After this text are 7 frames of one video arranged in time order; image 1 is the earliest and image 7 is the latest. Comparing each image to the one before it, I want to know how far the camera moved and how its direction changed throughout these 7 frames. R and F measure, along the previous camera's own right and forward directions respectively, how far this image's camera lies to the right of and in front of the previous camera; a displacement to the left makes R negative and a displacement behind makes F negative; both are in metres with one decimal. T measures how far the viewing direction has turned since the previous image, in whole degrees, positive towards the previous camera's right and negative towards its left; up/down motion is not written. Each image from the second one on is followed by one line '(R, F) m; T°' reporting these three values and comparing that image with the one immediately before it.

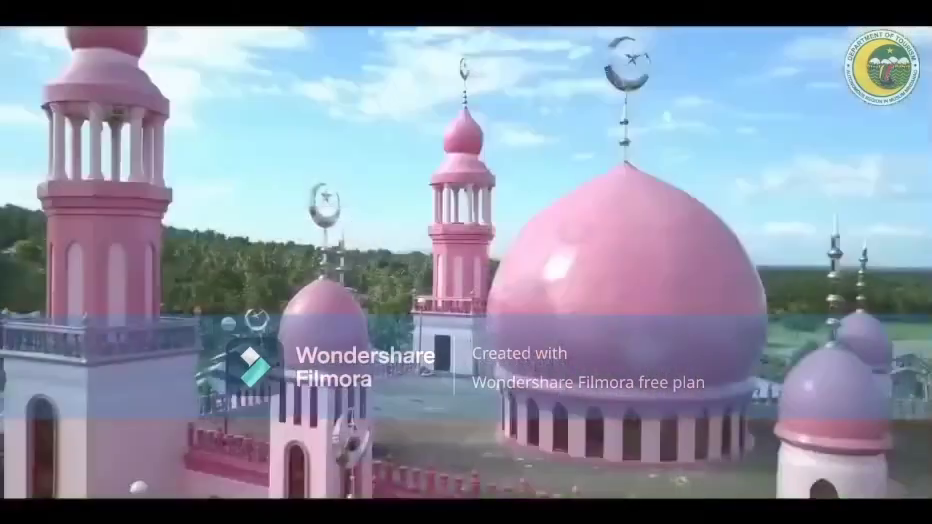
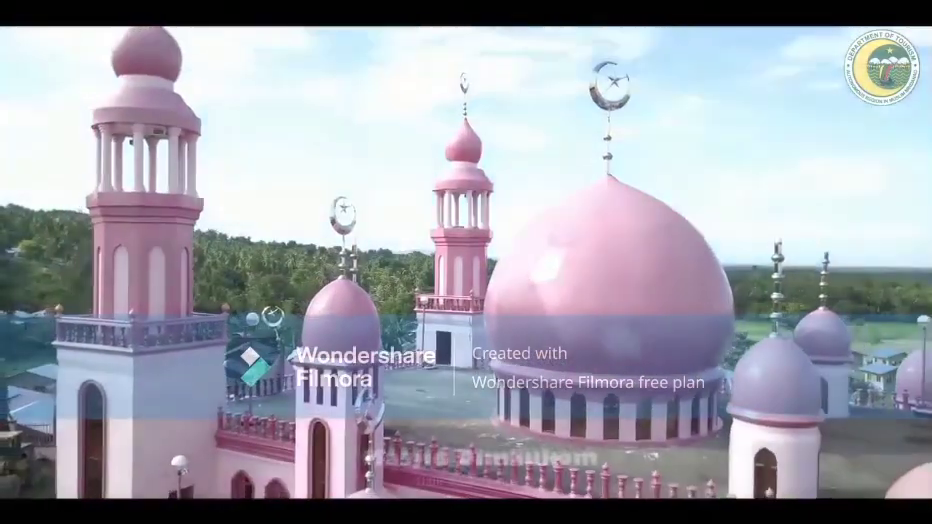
(0.0, -0.7) m; 0°
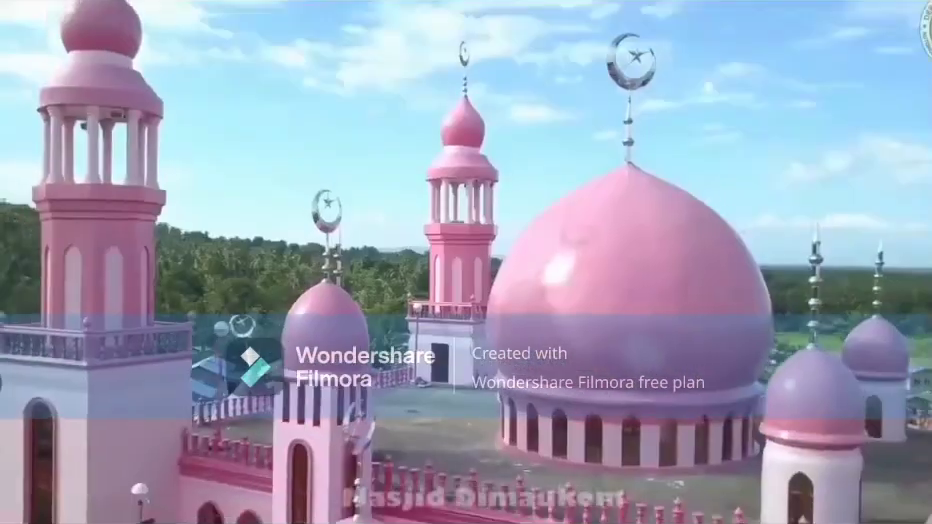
(+0.1, +0.8) m; -1°
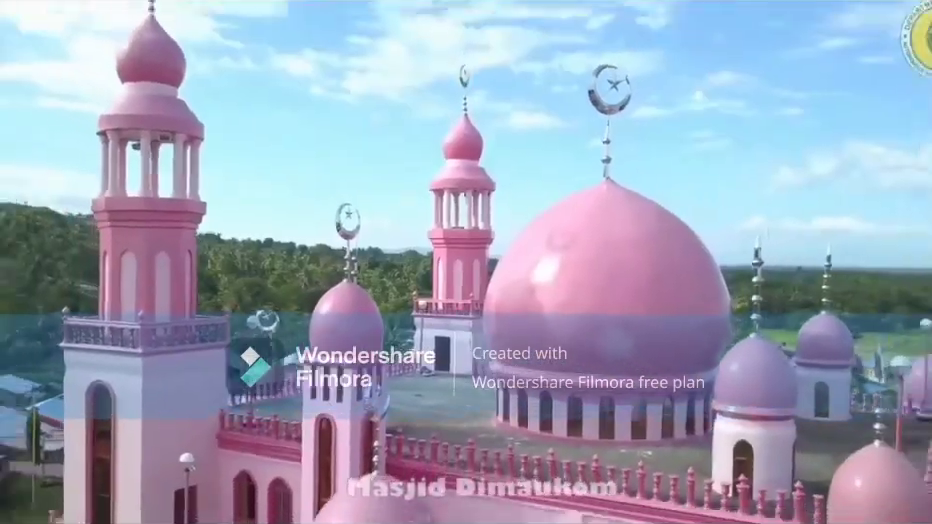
(0.0, -0.9) m; 0°
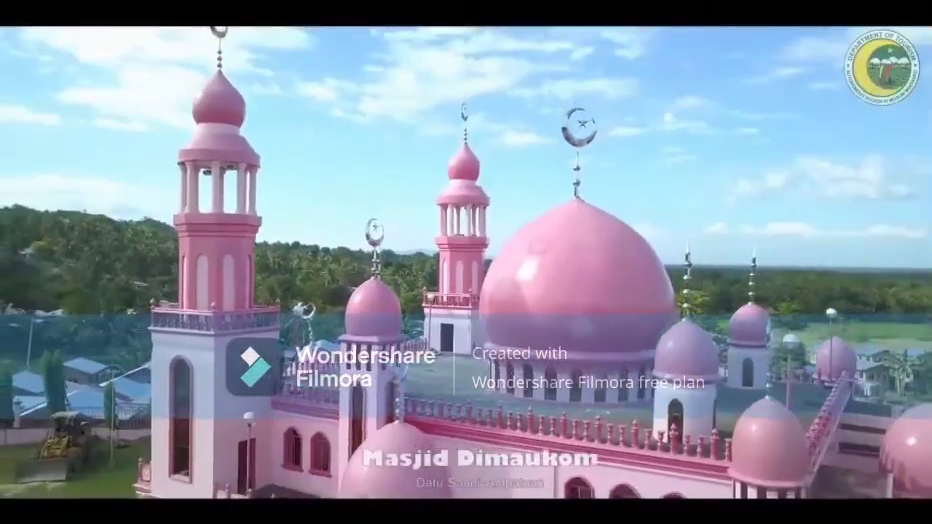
(-0.1, -1.4) m; +1°
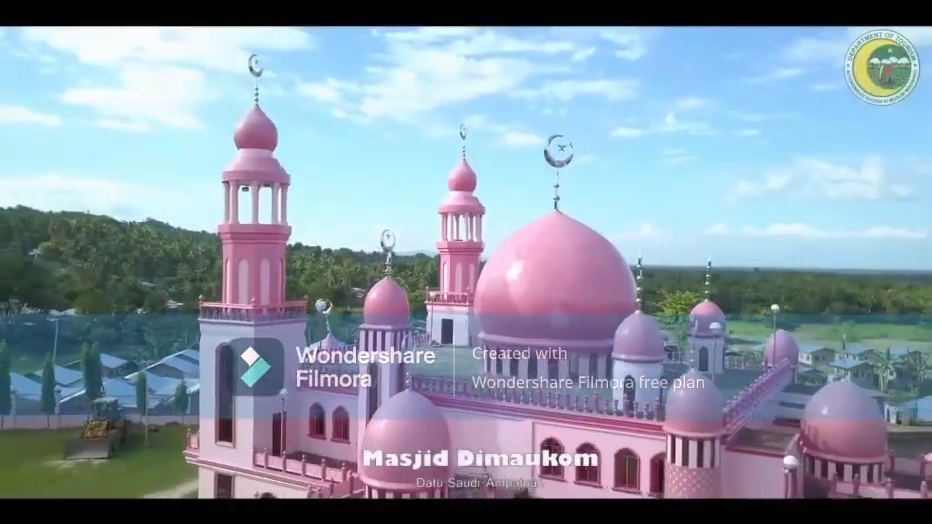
(0.0, -0.2) m; 0°
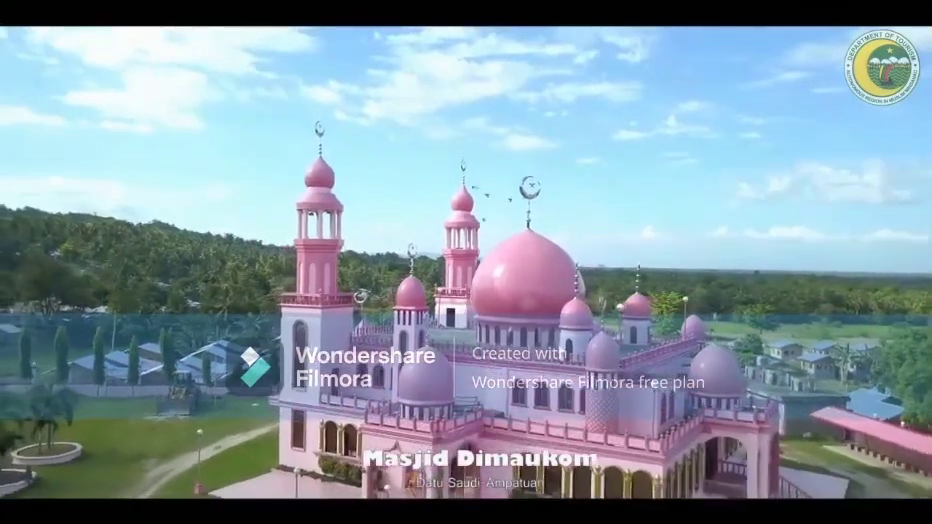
(0.0, -0.5) m; 0°
